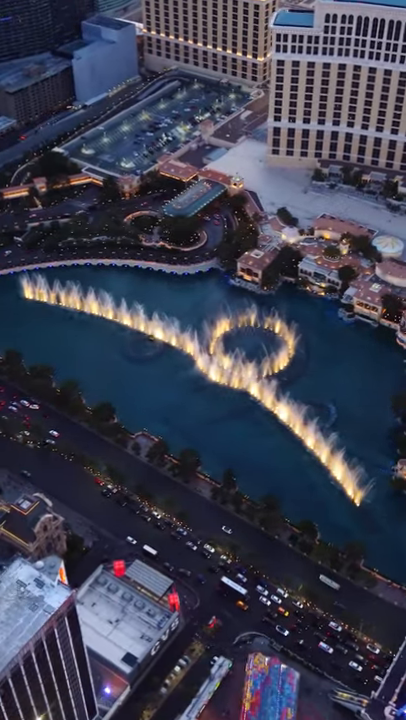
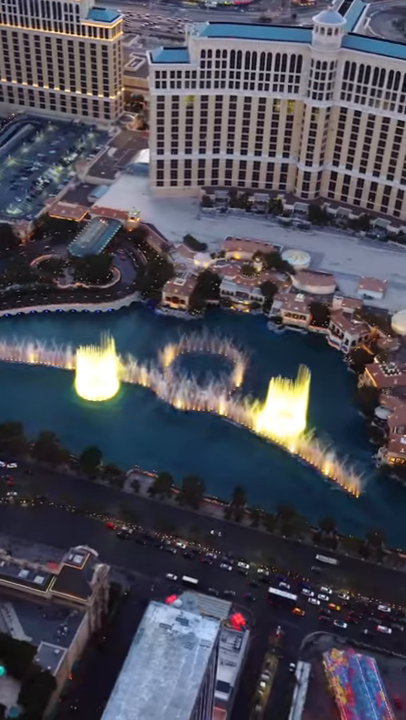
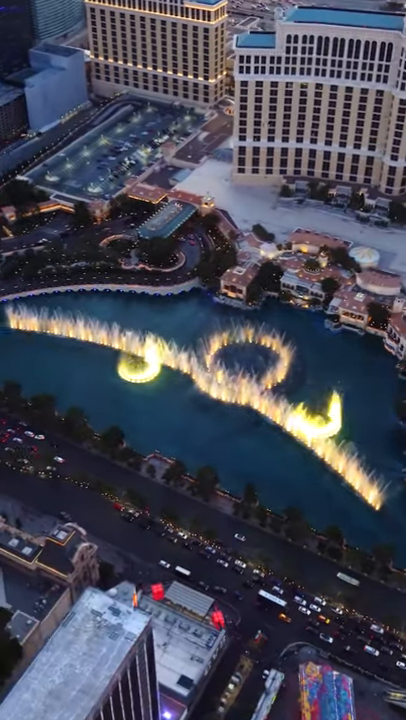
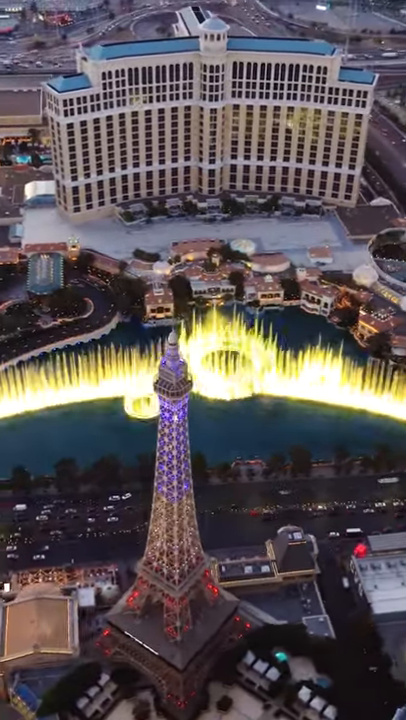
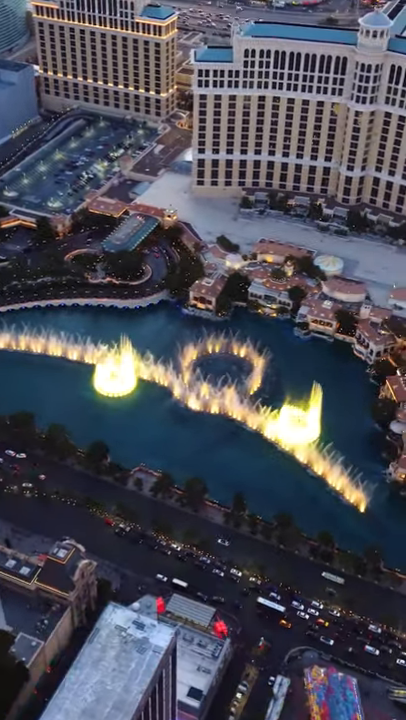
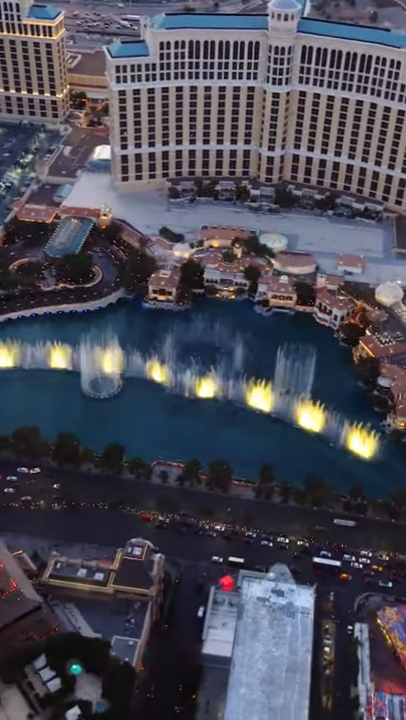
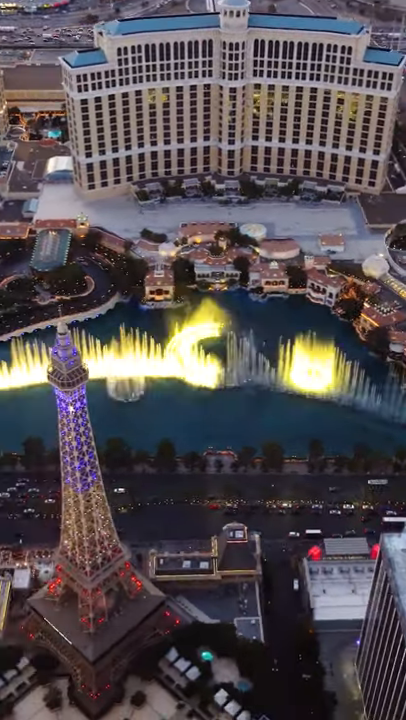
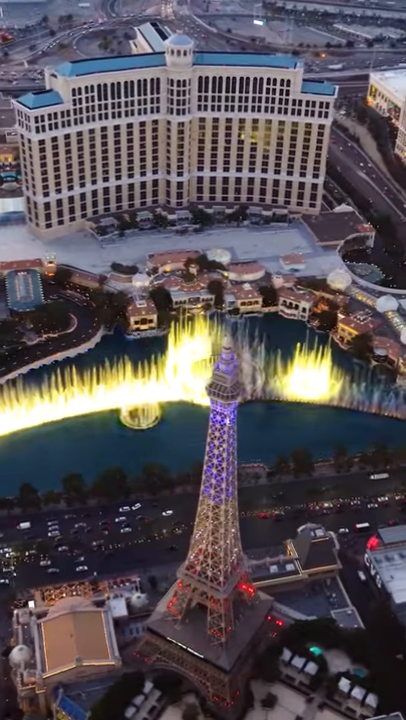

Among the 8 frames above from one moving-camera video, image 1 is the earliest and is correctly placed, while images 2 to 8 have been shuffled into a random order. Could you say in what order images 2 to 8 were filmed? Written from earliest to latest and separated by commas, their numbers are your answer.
3, 5, 2, 6, 7, 4, 8
